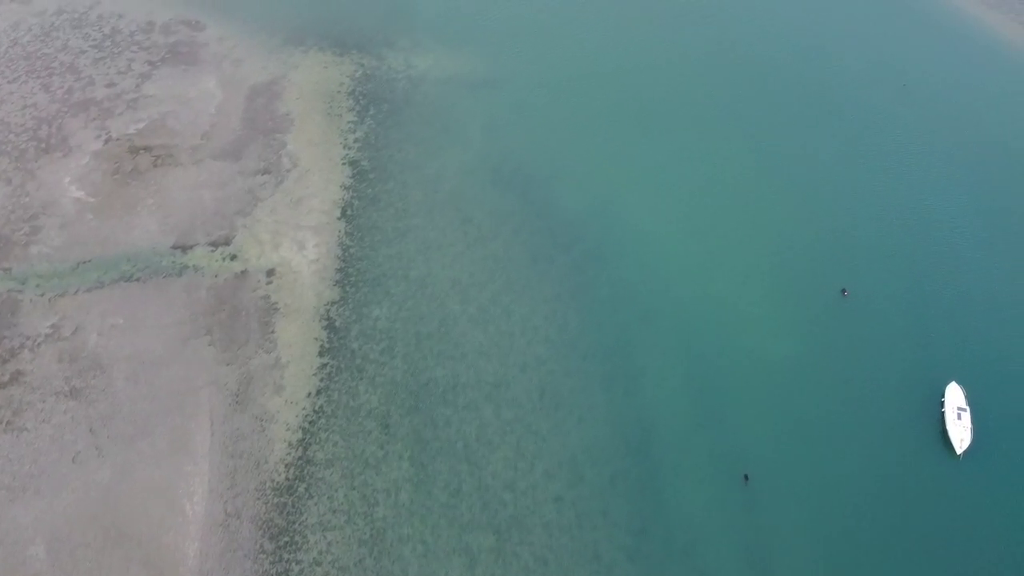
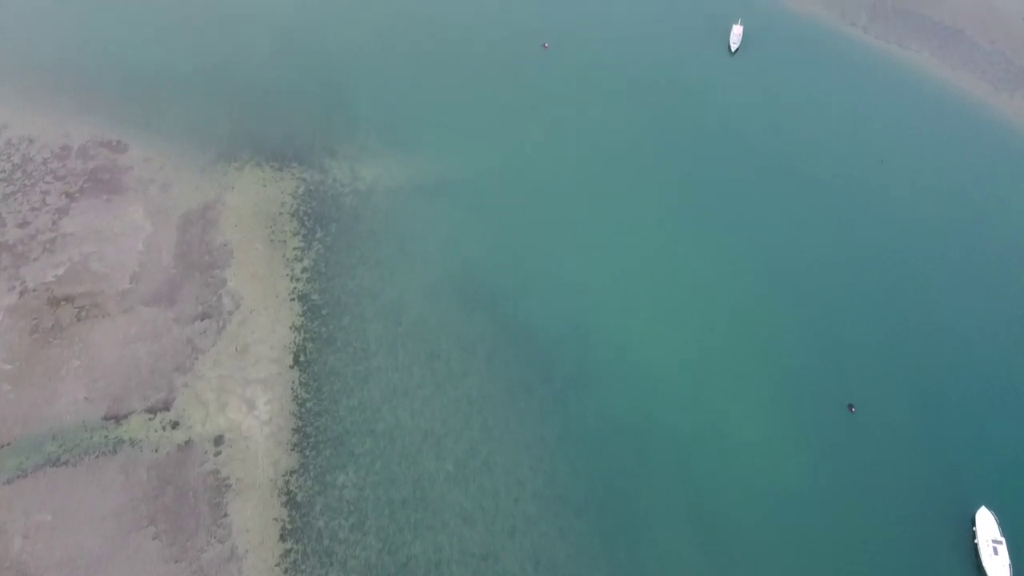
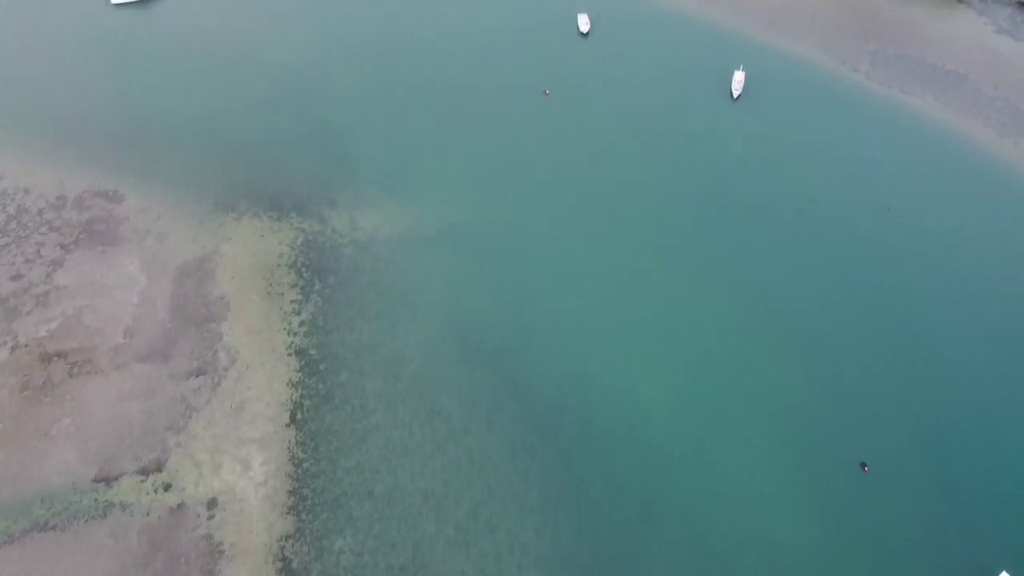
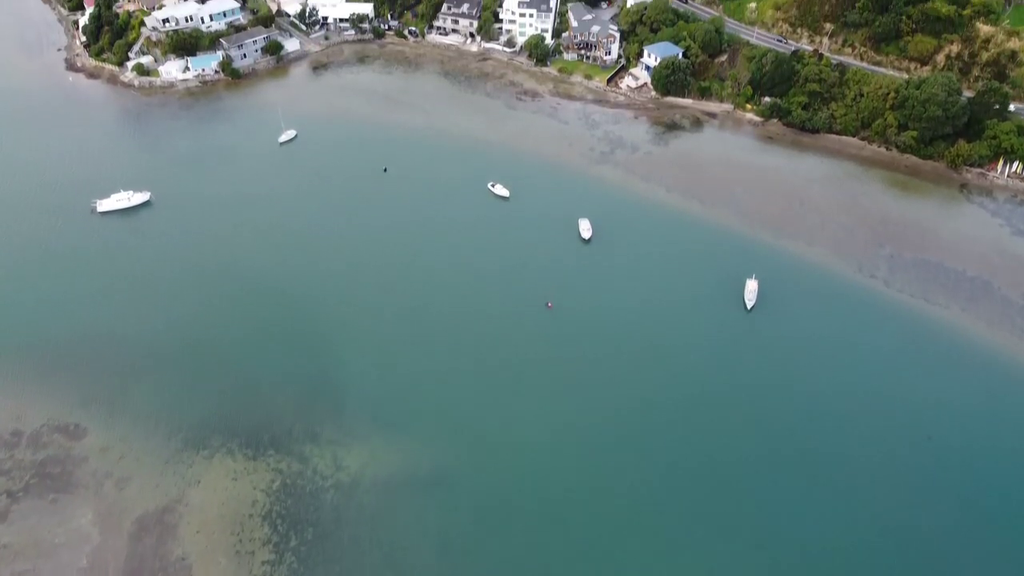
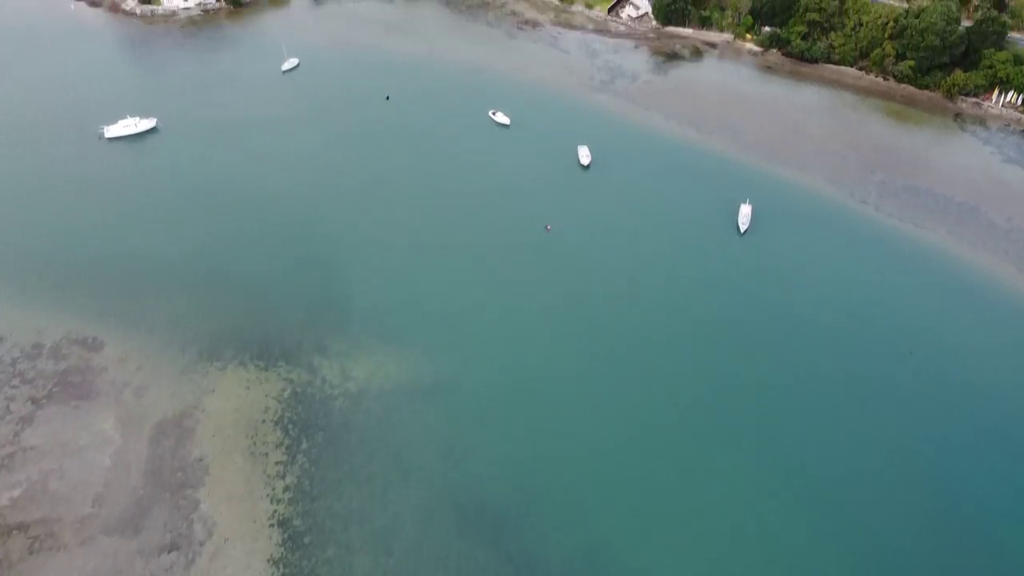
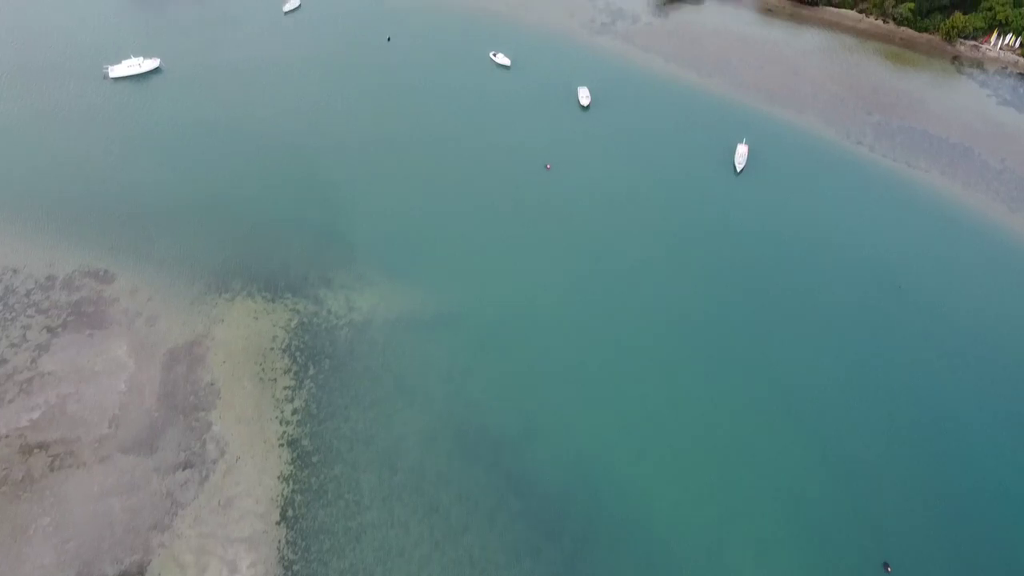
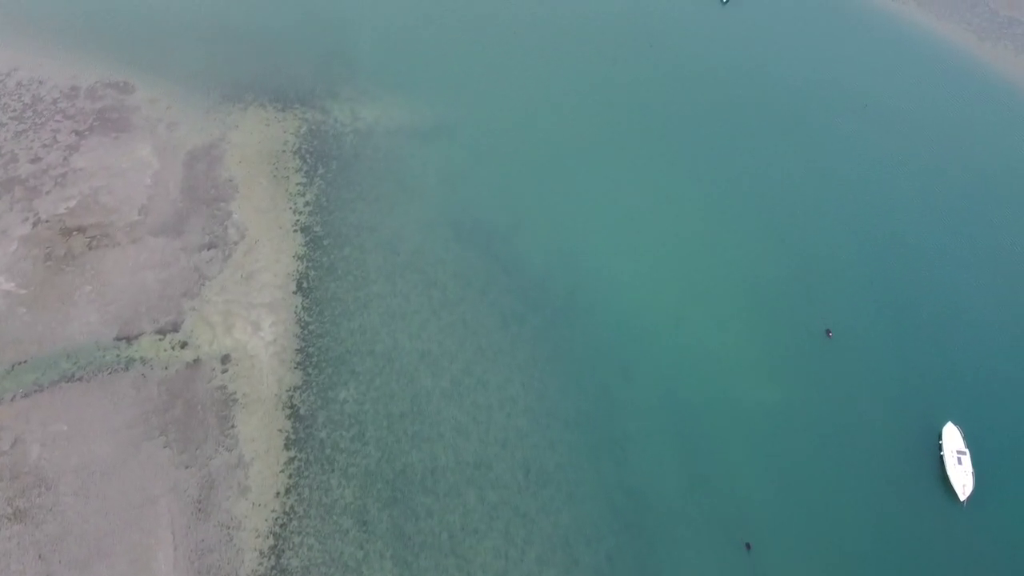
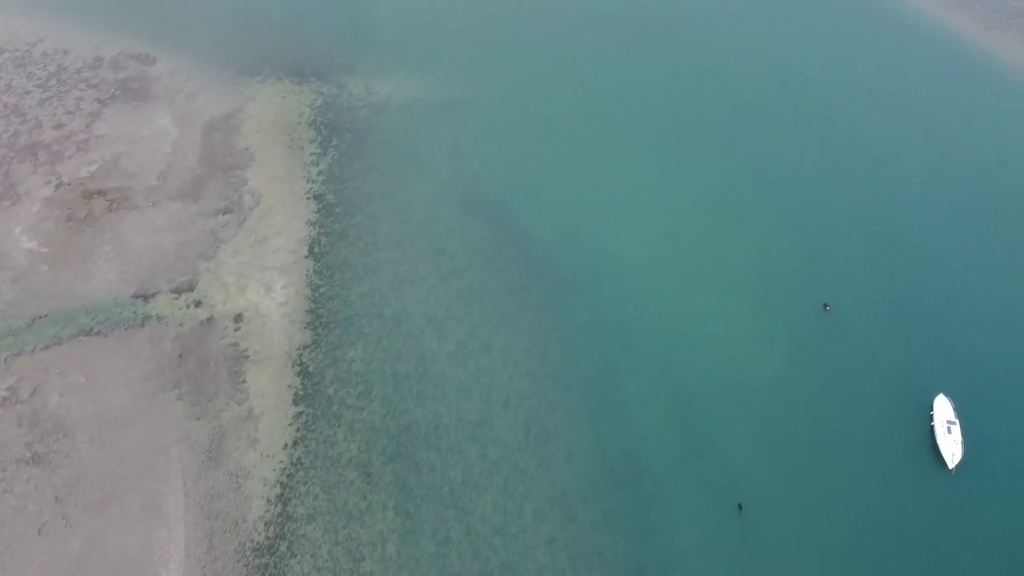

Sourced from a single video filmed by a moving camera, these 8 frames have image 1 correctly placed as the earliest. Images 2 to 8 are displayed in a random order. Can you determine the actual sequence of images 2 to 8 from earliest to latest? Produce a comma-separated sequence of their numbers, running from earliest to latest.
8, 7, 2, 3, 6, 5, 4
